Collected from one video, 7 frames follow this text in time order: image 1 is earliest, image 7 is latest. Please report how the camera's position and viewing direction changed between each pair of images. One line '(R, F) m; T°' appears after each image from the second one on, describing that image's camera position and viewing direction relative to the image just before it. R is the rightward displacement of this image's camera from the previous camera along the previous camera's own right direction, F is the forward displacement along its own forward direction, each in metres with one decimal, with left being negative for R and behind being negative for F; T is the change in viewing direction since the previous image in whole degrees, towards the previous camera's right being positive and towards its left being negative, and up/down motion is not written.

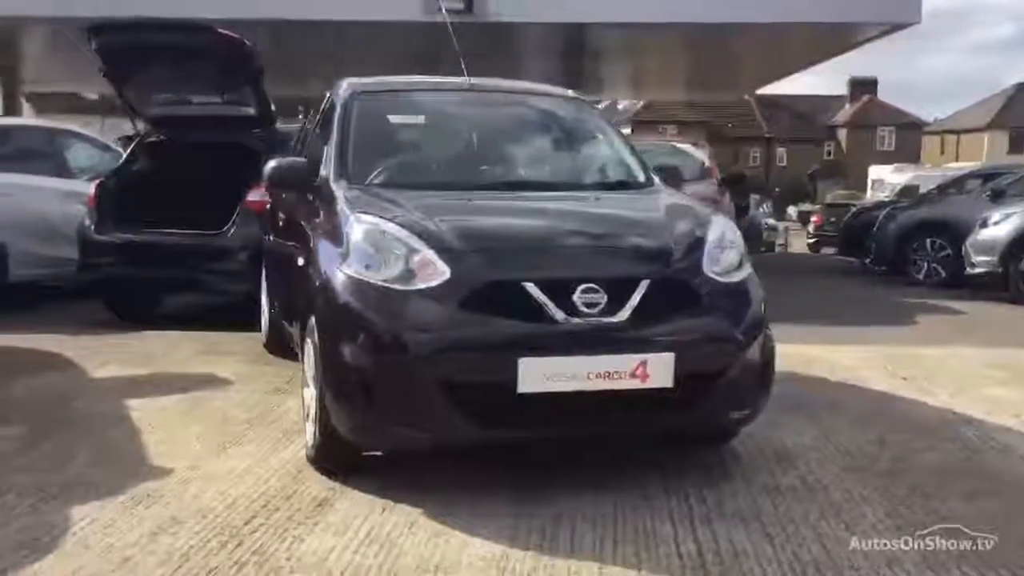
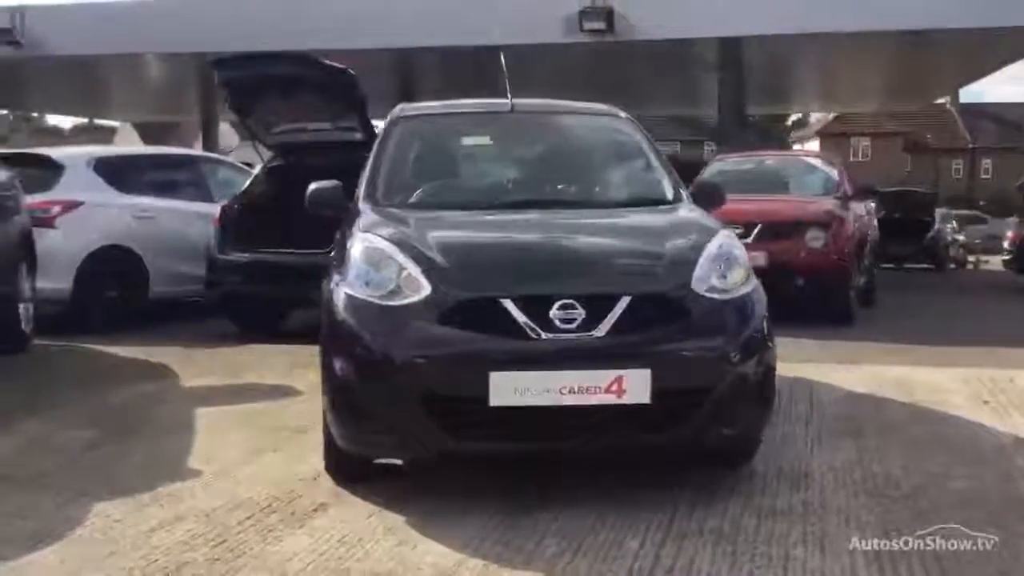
(+0.9, 0.0) m; -10°
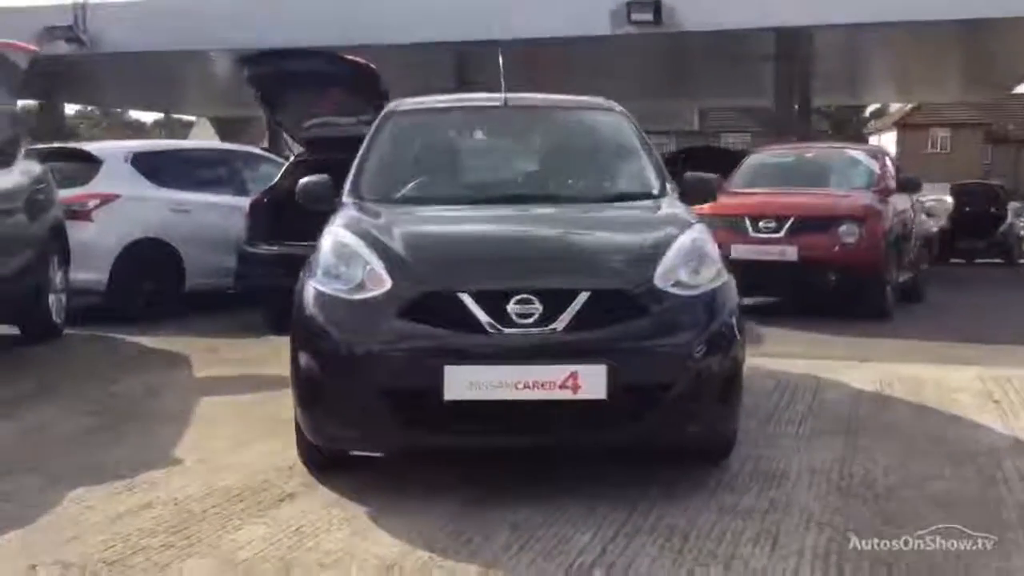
(+0.5, 0.0) m; -4°
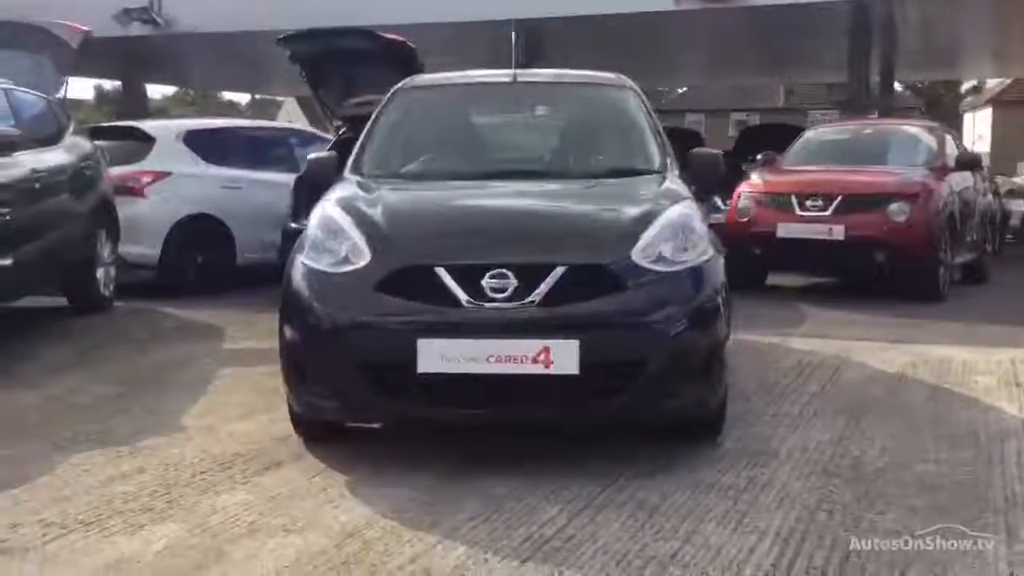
(+0.5, 0.0) m; -5°
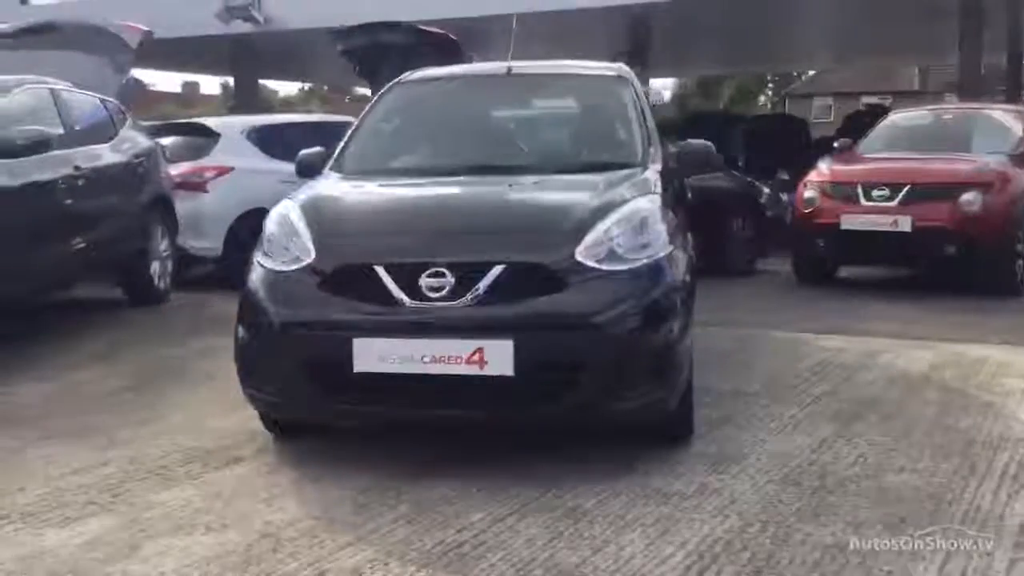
(+0.8, +0.1) m; -7°
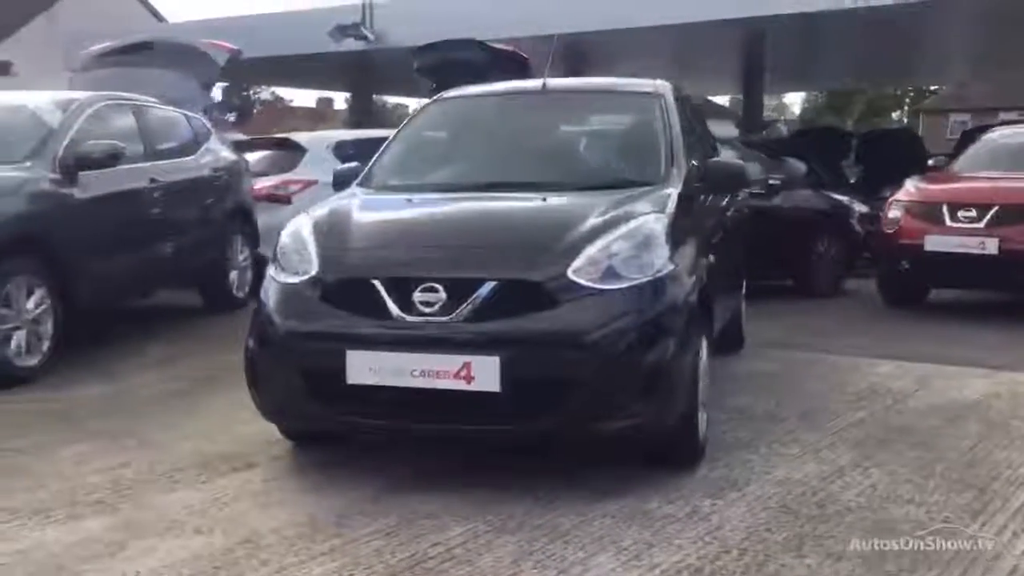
(+0.6, 0.0) m; -7°
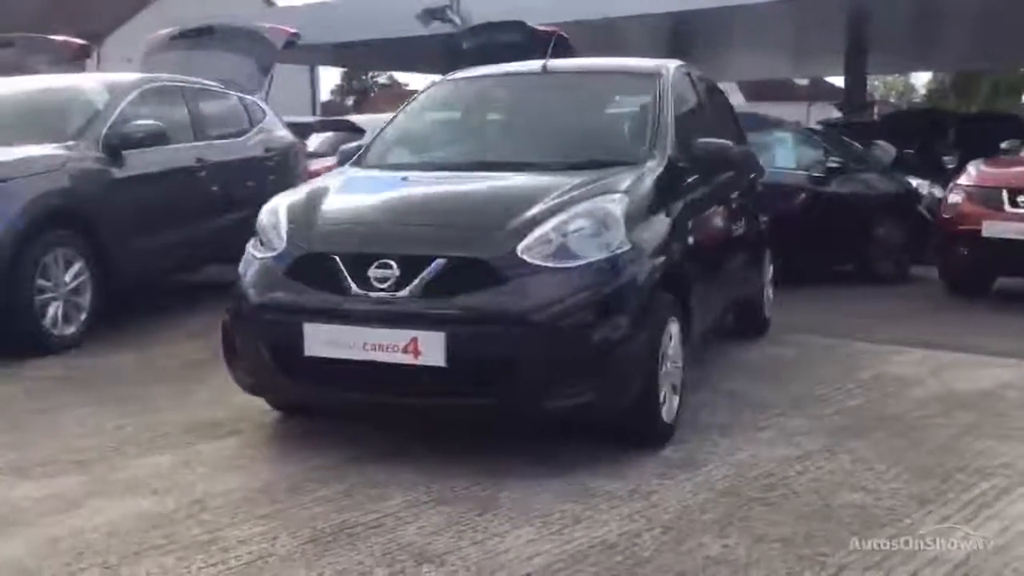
(+0.7, 0.0) m; -6°
